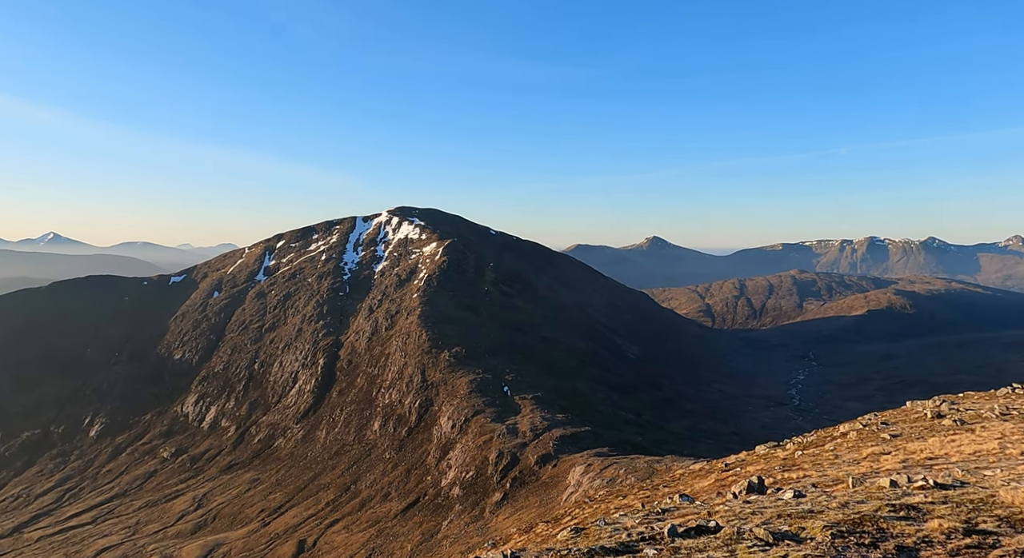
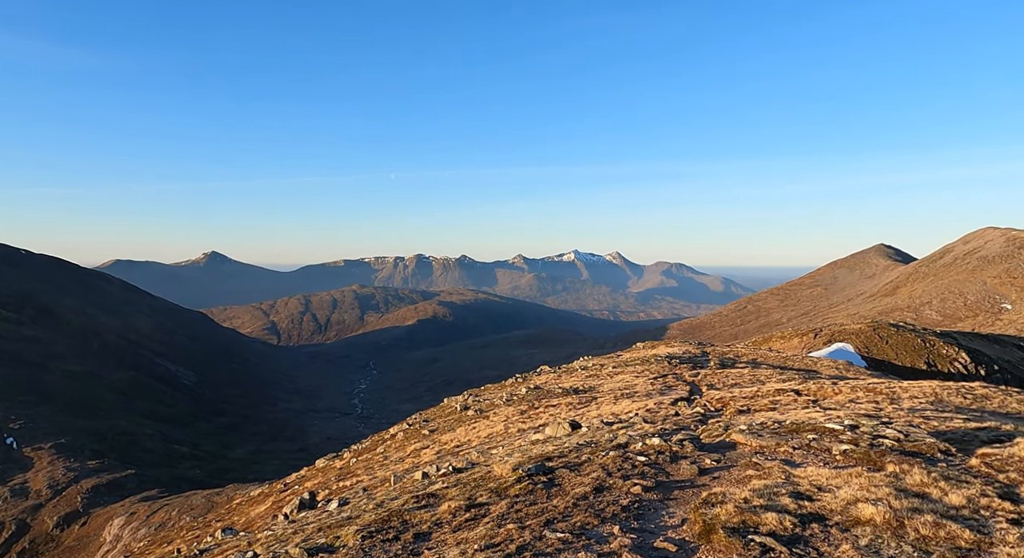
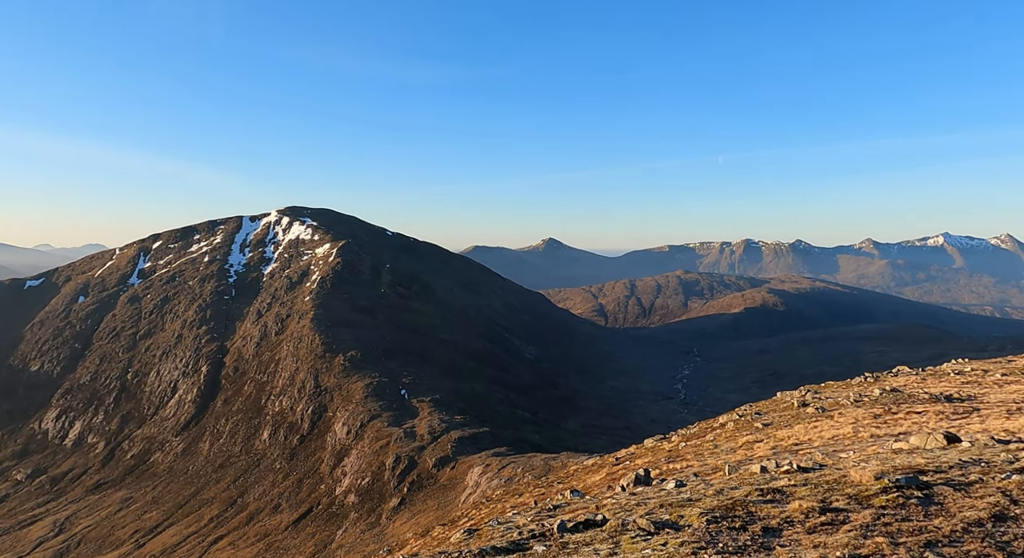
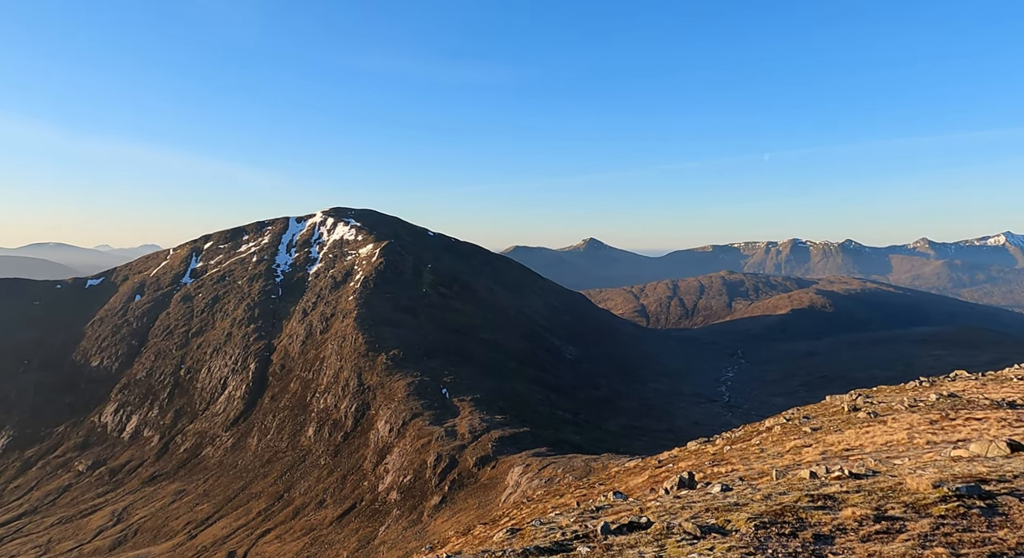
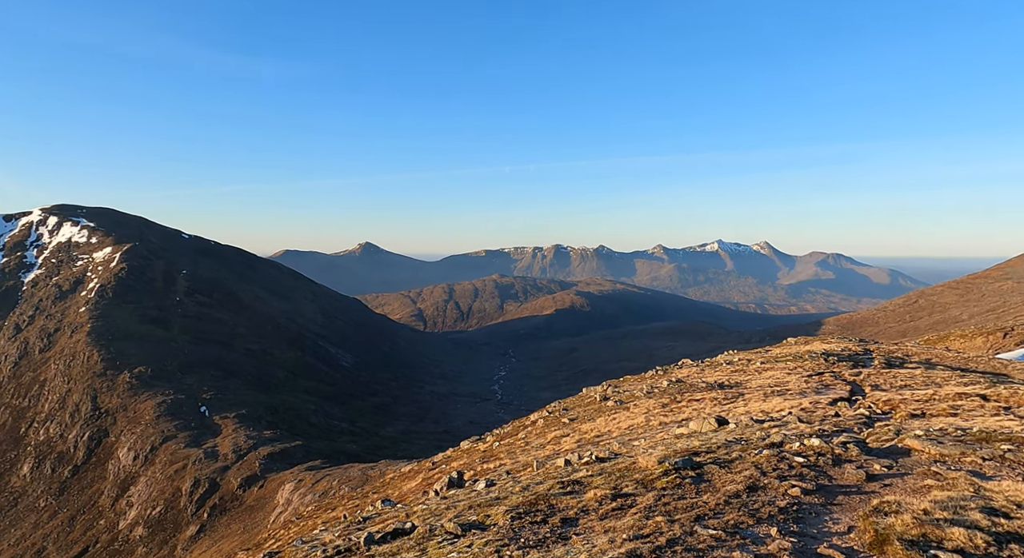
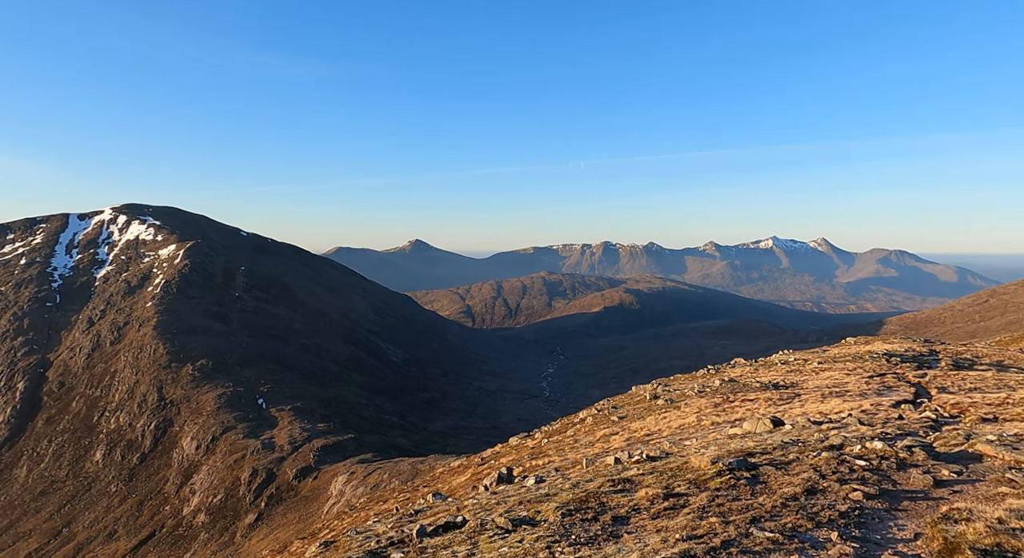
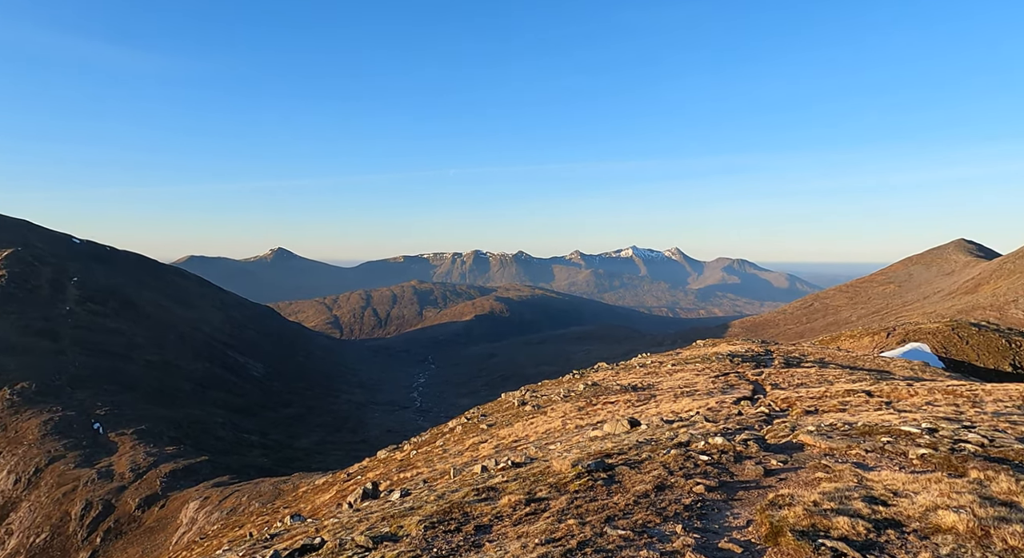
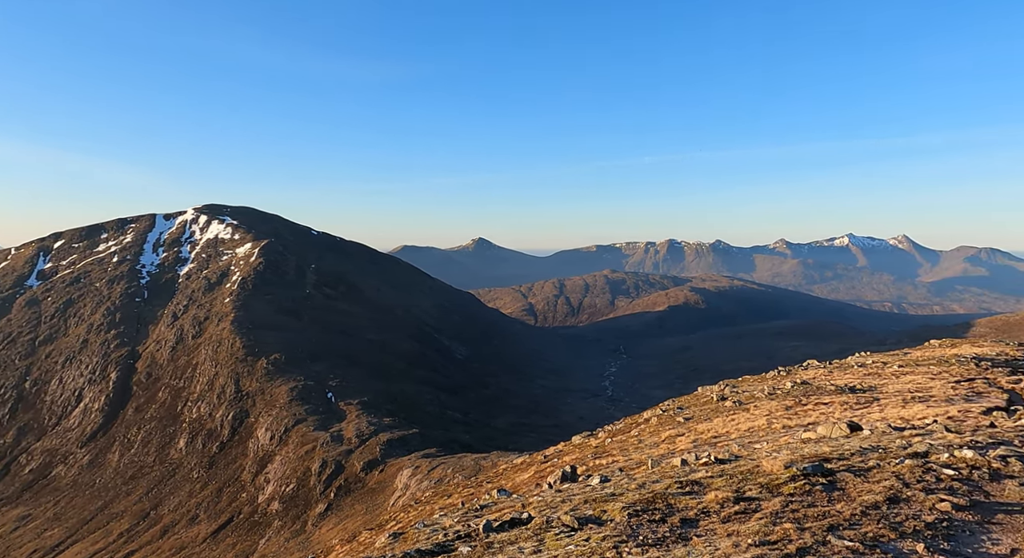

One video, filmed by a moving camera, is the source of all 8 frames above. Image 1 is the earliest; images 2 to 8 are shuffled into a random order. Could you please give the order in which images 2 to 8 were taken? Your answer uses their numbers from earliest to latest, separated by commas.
4, 3, 8, 6, 5, 7, 2
